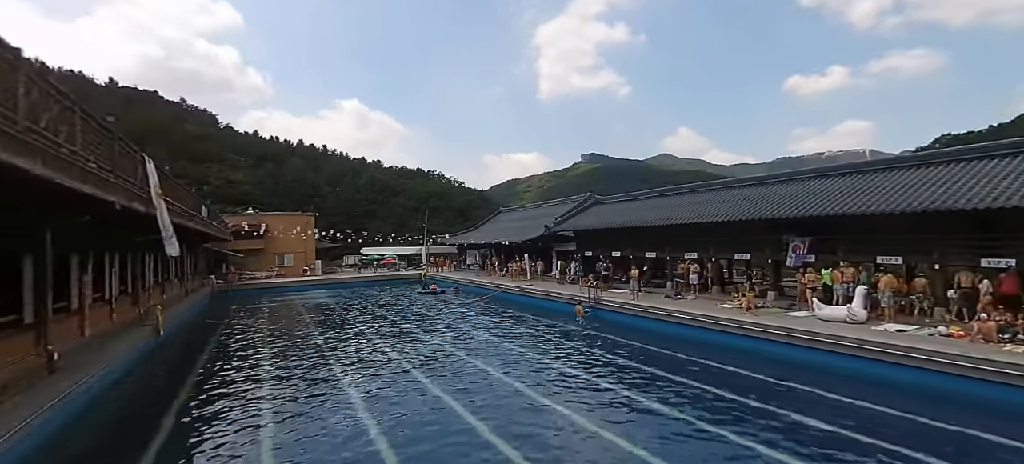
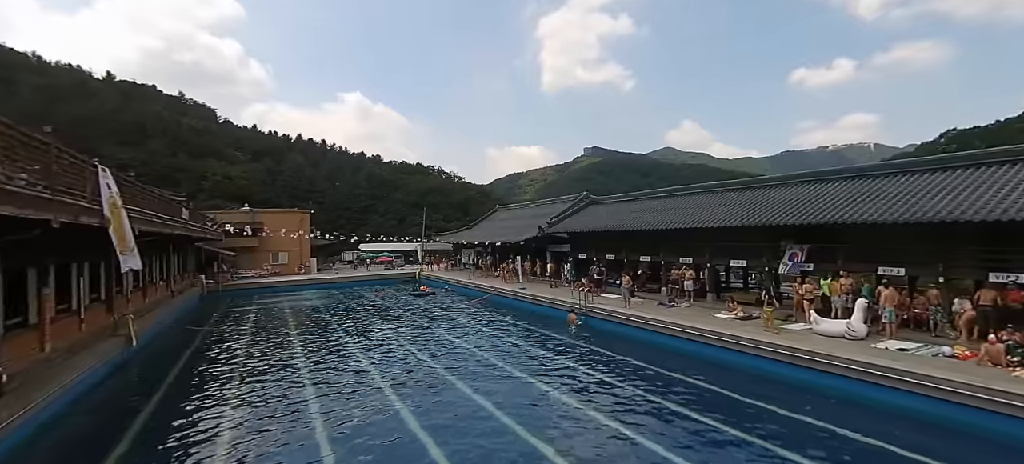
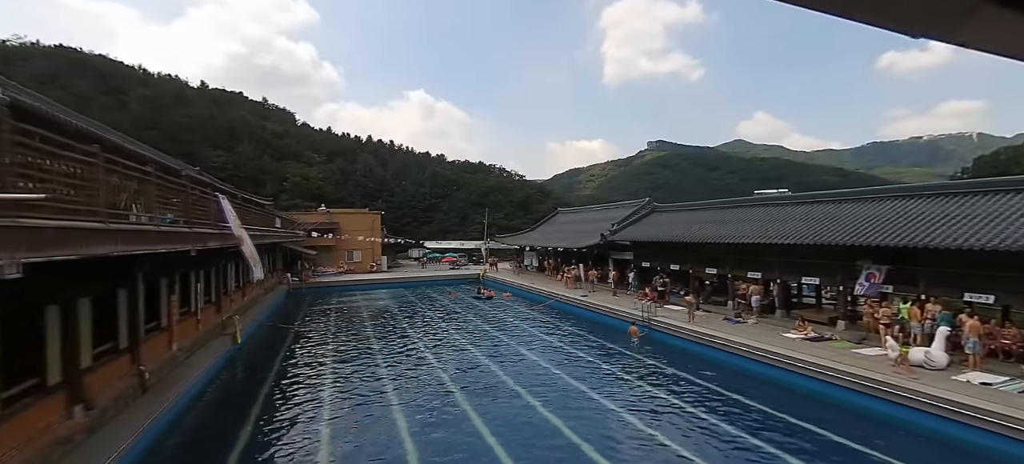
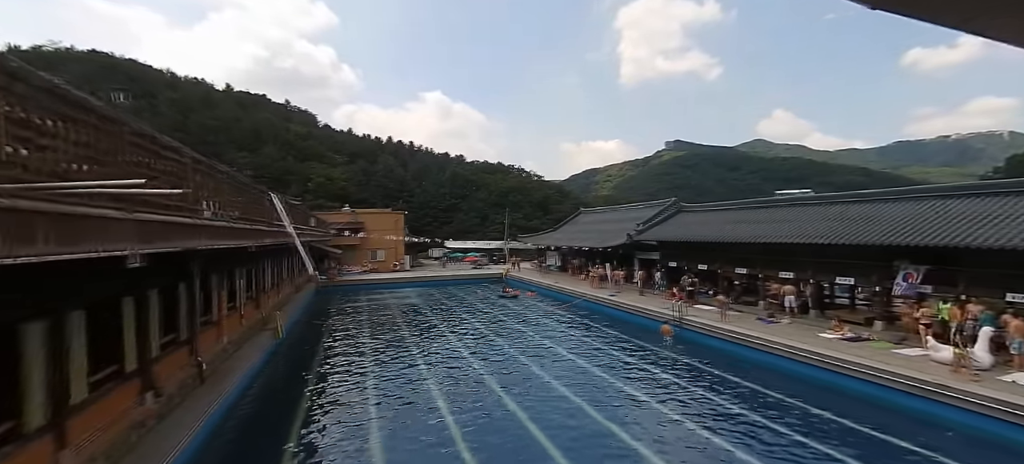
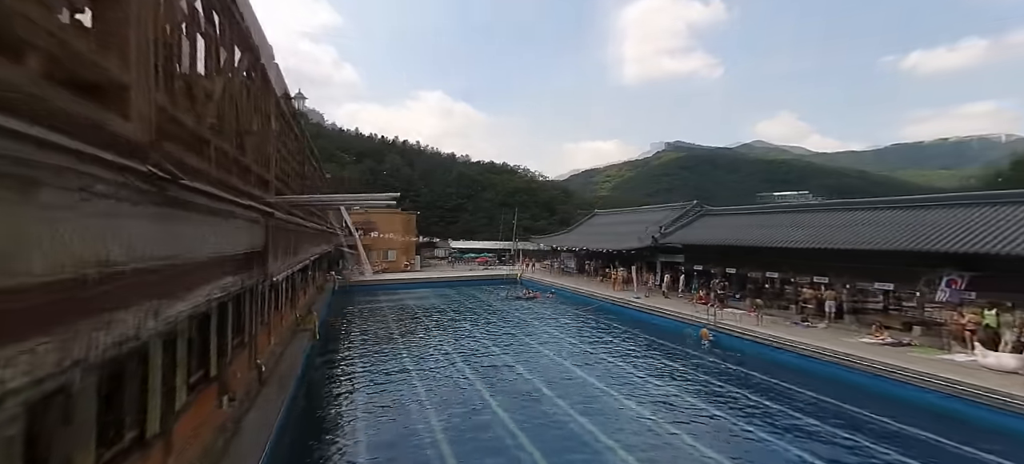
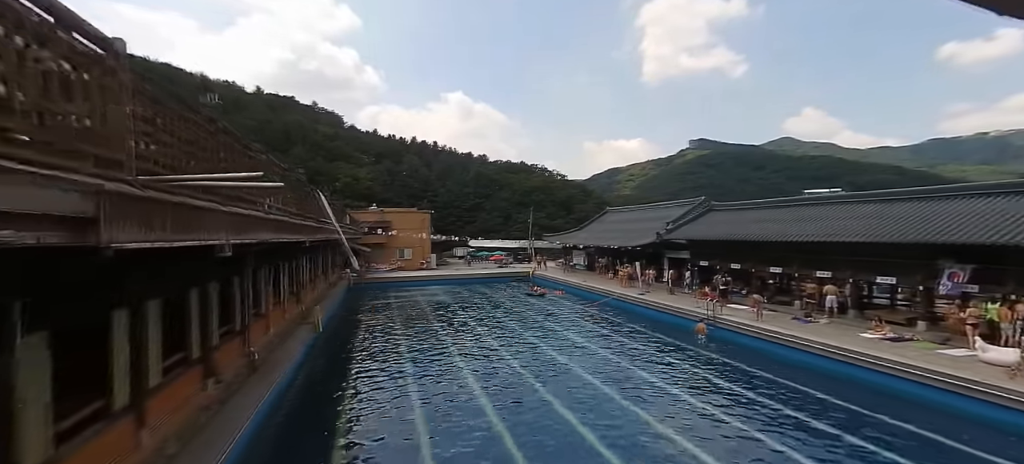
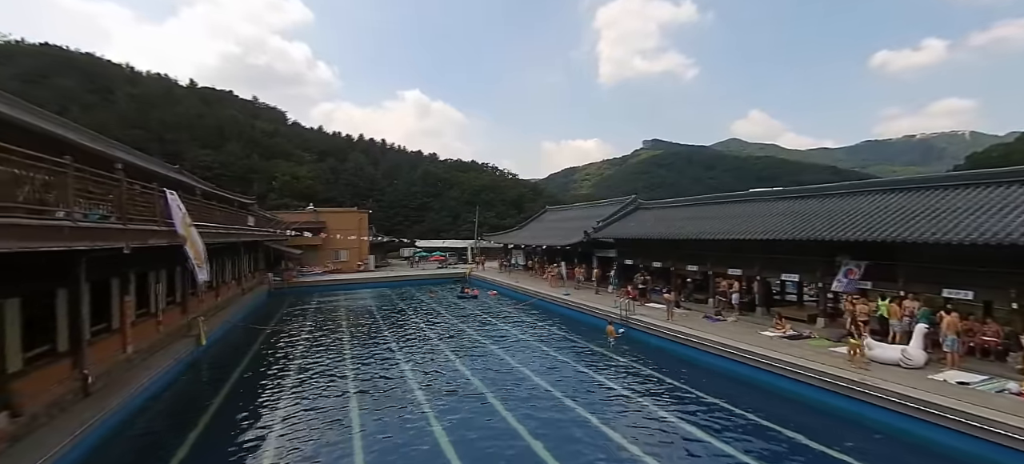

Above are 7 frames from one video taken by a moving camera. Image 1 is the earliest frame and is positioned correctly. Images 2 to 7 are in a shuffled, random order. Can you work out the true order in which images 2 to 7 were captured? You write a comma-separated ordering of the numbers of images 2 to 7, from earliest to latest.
2, 7, 3, 4, 6, 5
